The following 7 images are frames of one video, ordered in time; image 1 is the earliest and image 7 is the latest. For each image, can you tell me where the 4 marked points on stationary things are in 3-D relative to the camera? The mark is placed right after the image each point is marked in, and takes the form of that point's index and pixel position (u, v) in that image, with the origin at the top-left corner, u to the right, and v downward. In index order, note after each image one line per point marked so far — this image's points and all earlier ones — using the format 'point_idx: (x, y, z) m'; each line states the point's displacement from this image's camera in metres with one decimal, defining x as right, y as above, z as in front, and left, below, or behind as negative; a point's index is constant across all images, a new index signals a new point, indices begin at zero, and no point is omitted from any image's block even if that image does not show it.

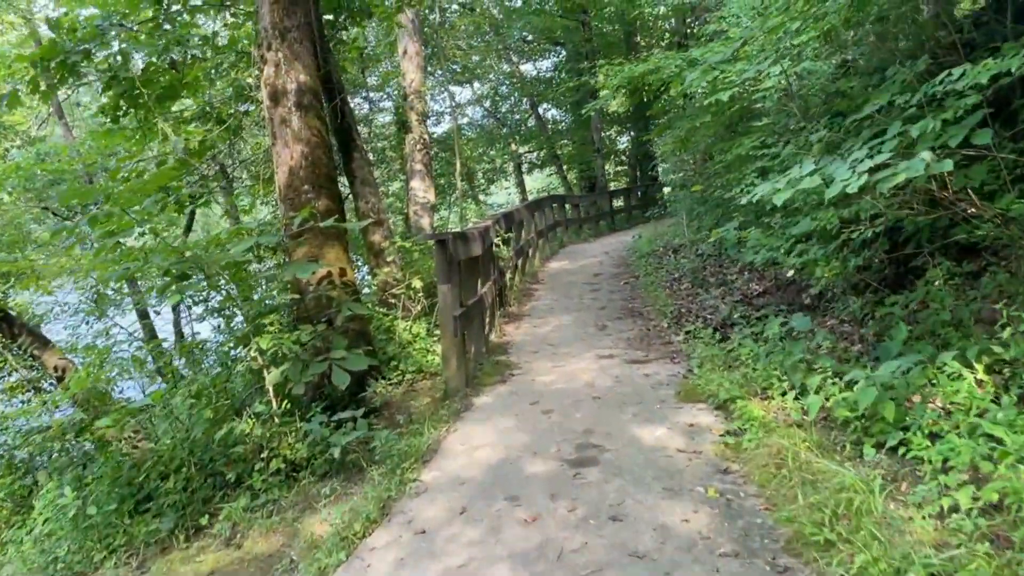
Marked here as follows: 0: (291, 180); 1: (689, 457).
0: (-1.4, +0.7, +5.1) m
1: (+0.8, -0.7, +3.4) m
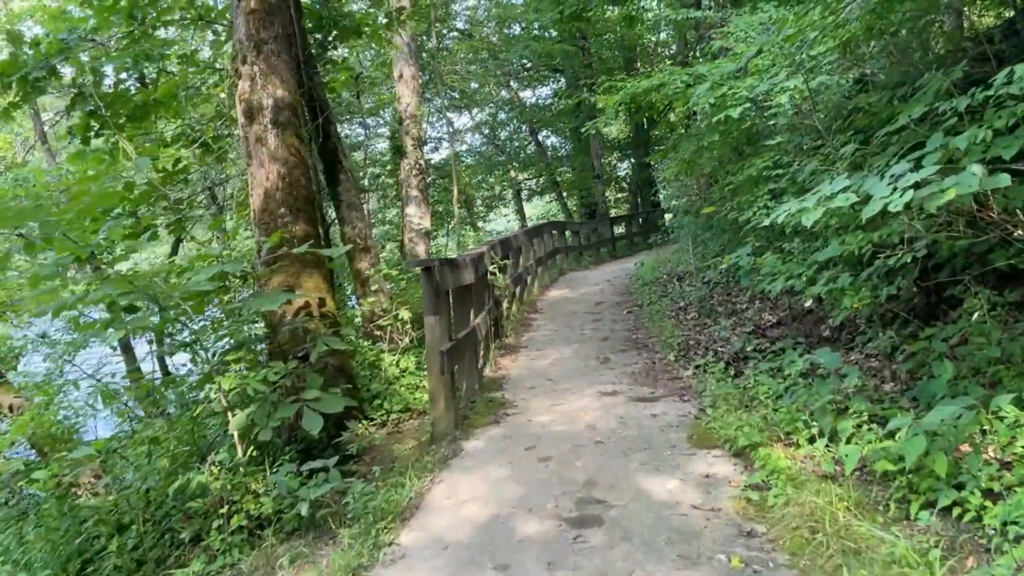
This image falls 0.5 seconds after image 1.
0: (-1.5, +0.5, +4.7) m
1: (+0.7, -0.9, +3.0) m
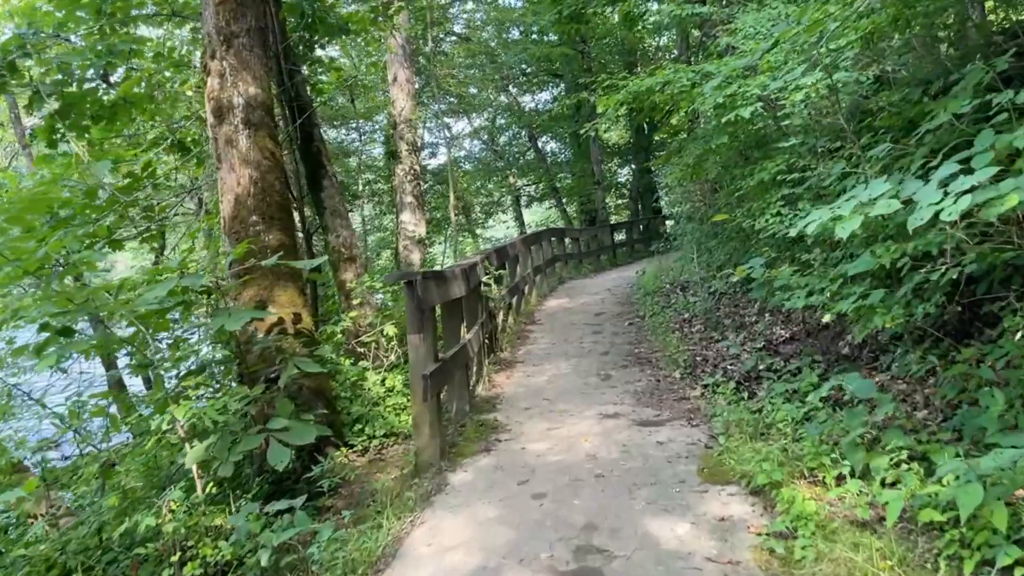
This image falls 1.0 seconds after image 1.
0: (-1.5, +0.4, +4.3) m
1: (+0.7, -0.9, +2.6) m
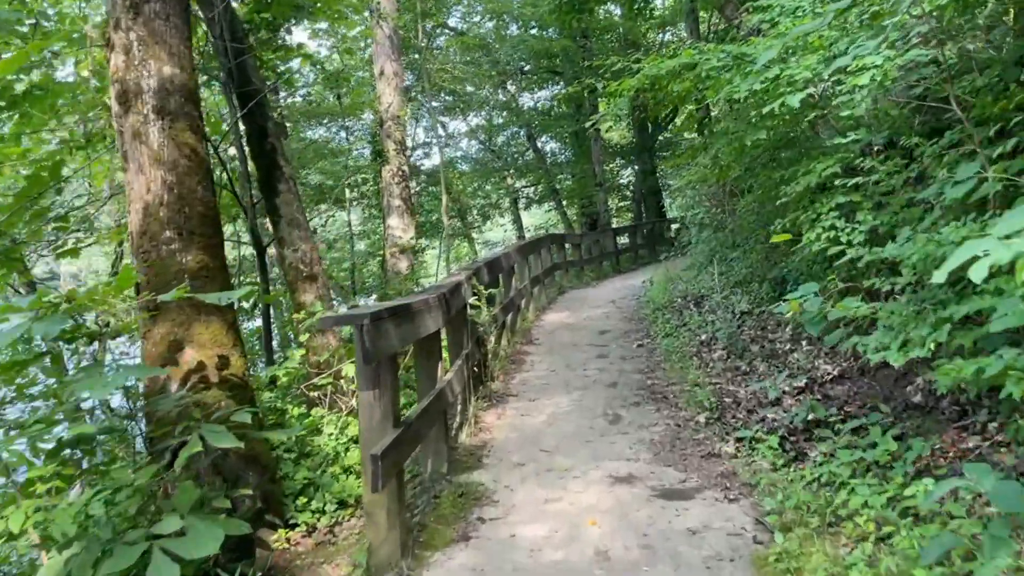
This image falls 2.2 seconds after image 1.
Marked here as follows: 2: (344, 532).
0: (-1.5, +0.3, +3.4) m
1: (+0.6, -1.1, +1.6) m
2: (-0.7, -1.1, +3.4) m
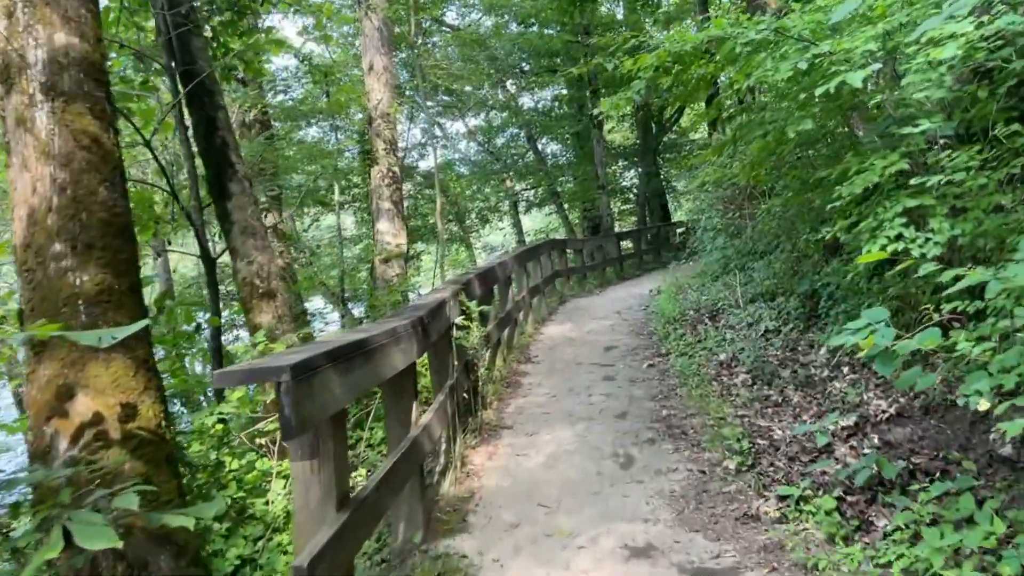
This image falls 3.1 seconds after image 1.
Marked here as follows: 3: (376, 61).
0: (-1.6, +0.2, +2.6) m
1: (+0.6, -1.2, +0.9) m
2: (-0.8, -1.1, +2.7) m
3: (-1.8, +3.0, +10.6) m
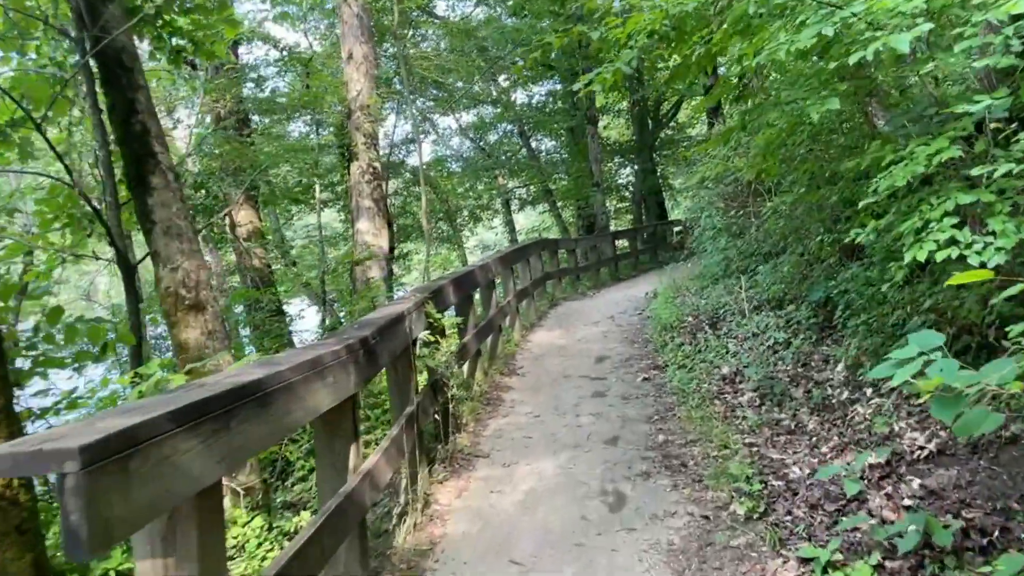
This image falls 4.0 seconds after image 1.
0: (-1.7, +0.1, +2.0) m
1: (+0.5, -1.2, +0.3) m
2: (-0.9, -1.2, +2.1) m
3: (-2.0, +3.0, +10.0) m
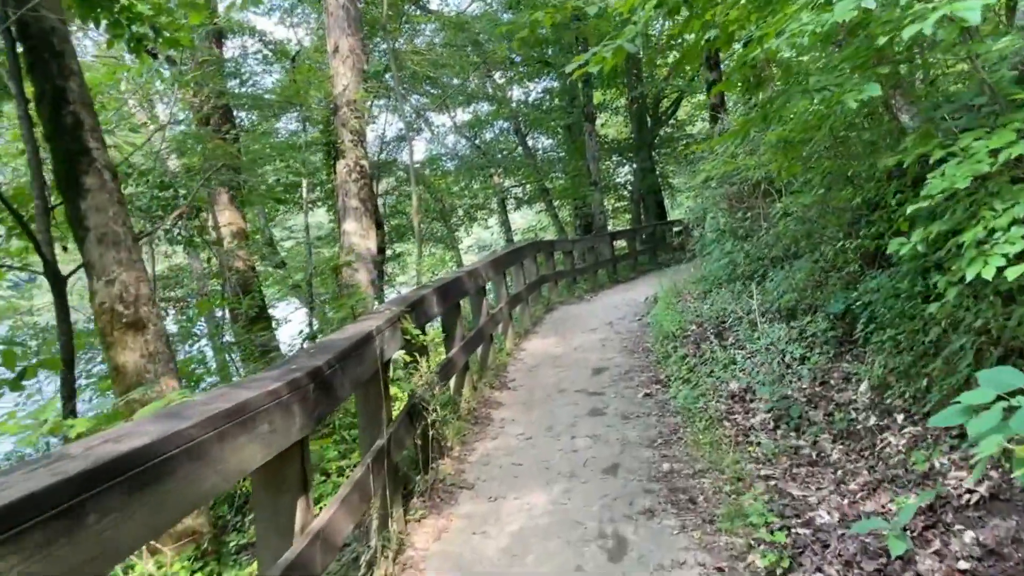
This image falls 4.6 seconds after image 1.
0: (-1.8, +0.1, +1.6) m
1: (+0.4, -1.3, -0.2) m
2: (-0.9, -1.3, +1.6) m
3: (-2.0, +2.9, +9.5) m
